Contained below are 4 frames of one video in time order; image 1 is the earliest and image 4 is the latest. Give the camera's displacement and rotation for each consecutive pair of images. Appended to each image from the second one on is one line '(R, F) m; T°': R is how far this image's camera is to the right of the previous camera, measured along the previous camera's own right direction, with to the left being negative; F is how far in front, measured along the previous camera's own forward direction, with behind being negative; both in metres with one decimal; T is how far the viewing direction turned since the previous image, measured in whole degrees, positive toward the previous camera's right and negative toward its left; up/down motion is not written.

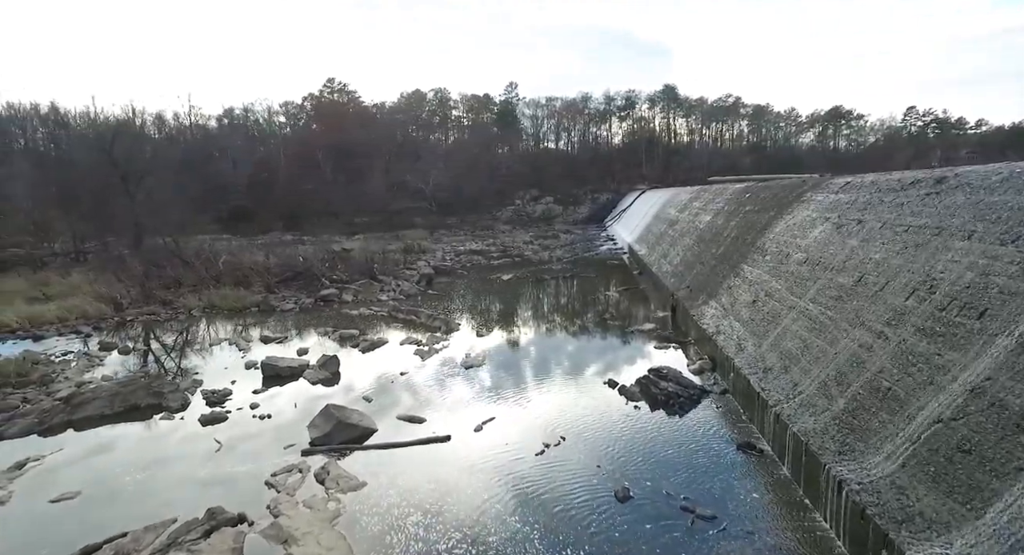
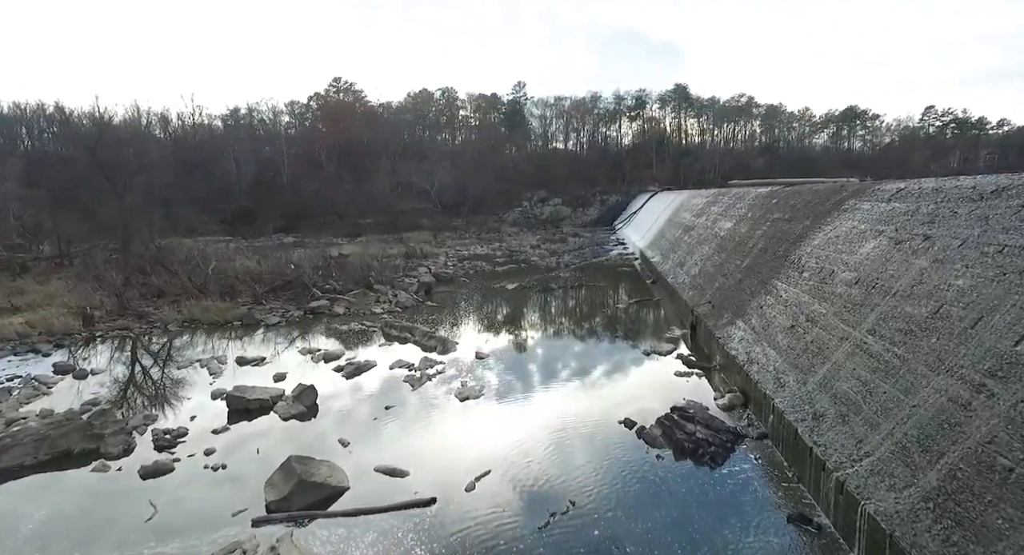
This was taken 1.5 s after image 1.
(+0.1, +1.0) m; -1°
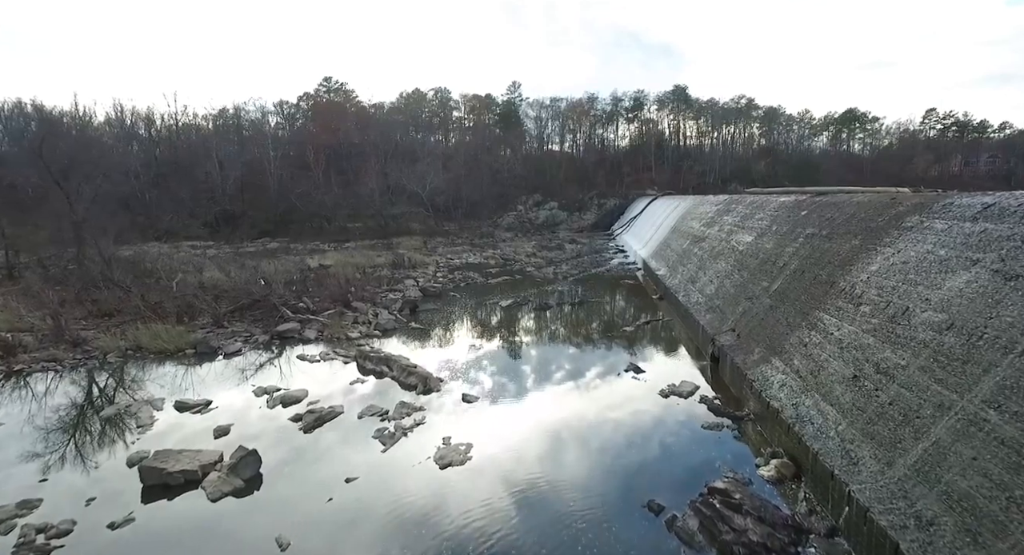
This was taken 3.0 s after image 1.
(0.0, +1.5) m; +1°
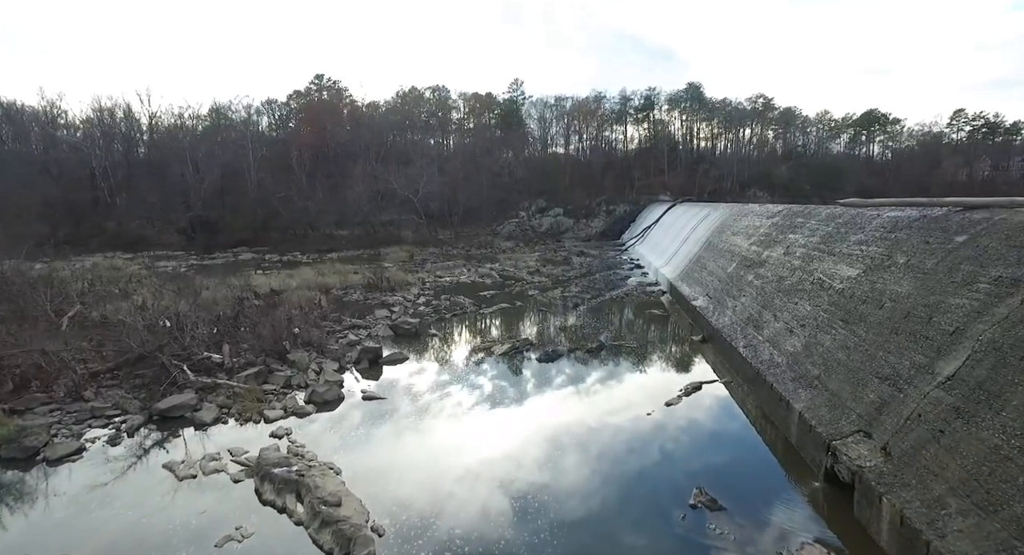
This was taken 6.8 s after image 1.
(+0.1, +3.8) m; 0°
